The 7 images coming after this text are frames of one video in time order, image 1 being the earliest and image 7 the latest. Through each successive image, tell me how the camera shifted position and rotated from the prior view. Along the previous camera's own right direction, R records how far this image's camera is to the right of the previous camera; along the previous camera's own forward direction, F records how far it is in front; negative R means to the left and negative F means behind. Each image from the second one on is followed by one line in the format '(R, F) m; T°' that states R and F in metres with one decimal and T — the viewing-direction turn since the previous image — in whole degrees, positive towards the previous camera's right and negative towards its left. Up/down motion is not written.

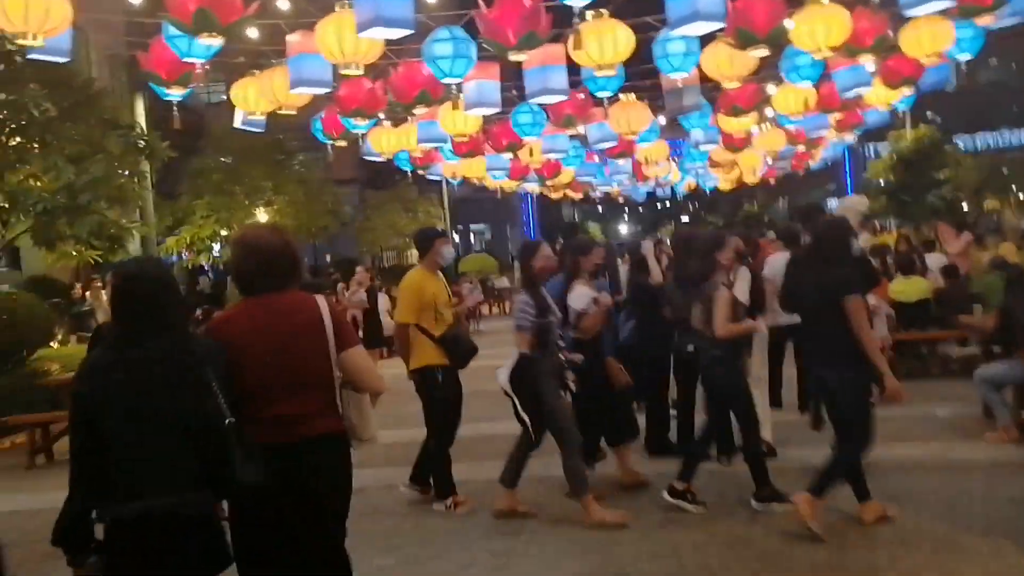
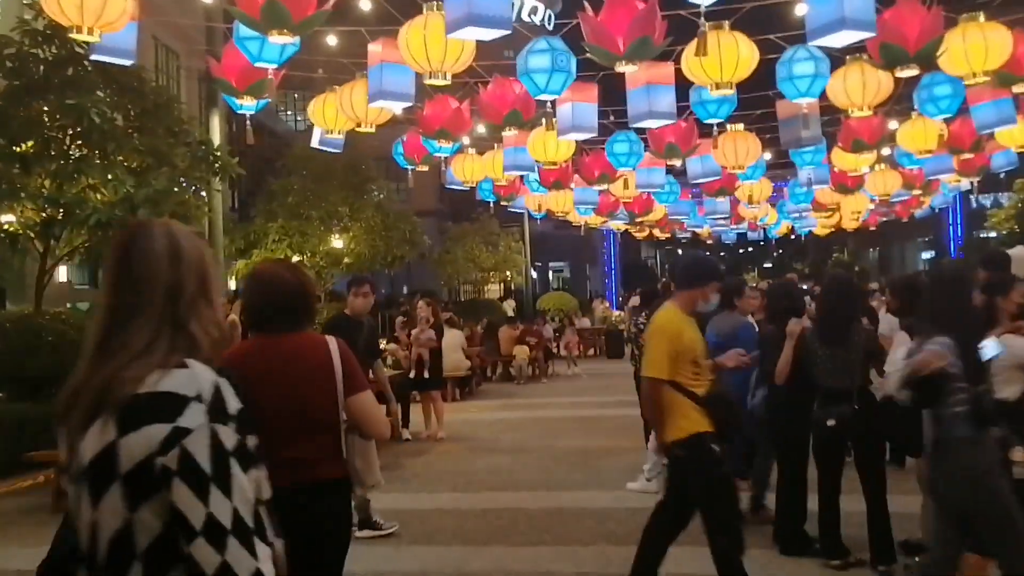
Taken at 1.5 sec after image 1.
(-0.2, +1.2) m; -5°
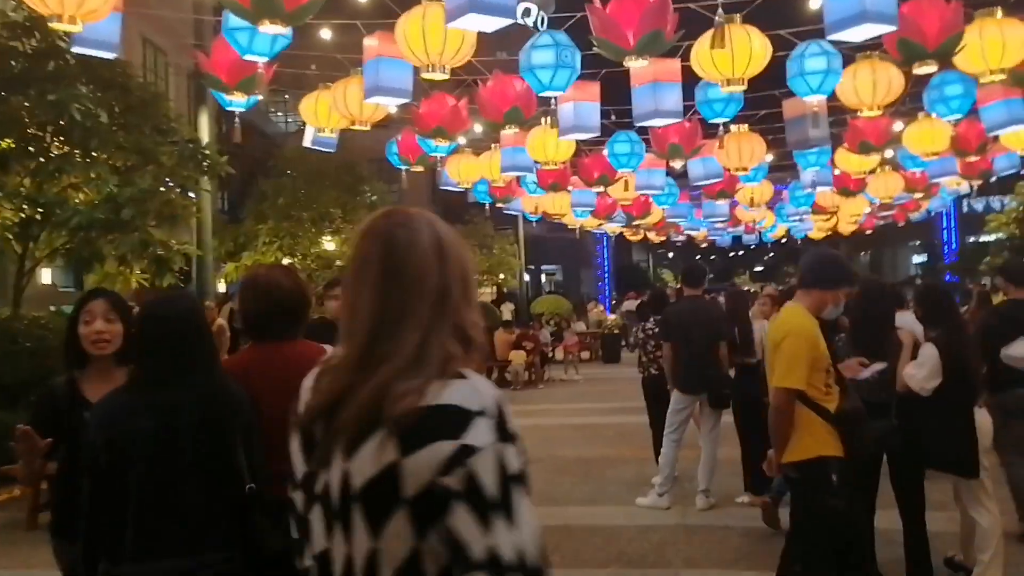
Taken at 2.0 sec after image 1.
(-0.1, +0.4) m; +1°
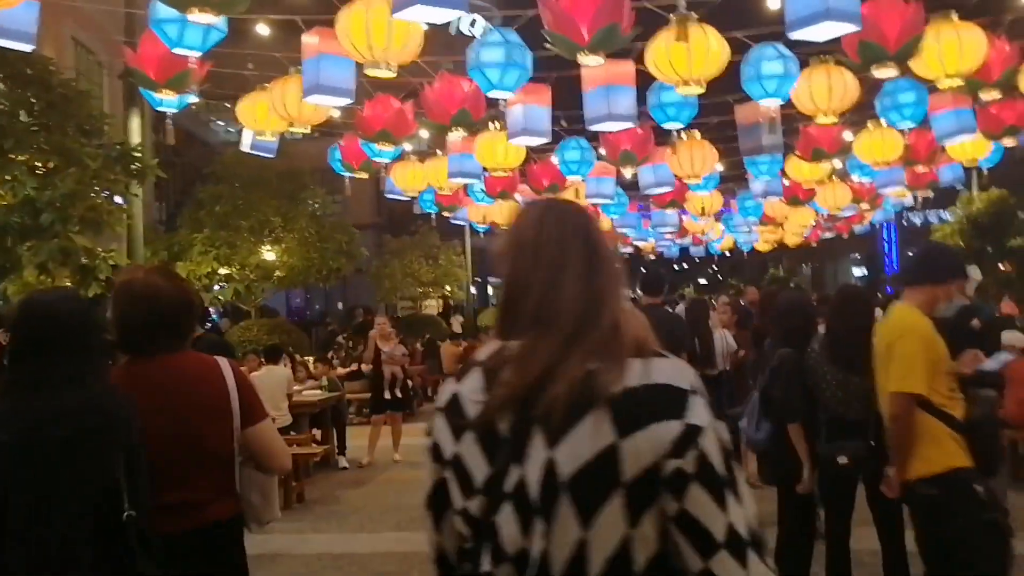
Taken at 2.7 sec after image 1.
(0.0, +0.4) m; +3°
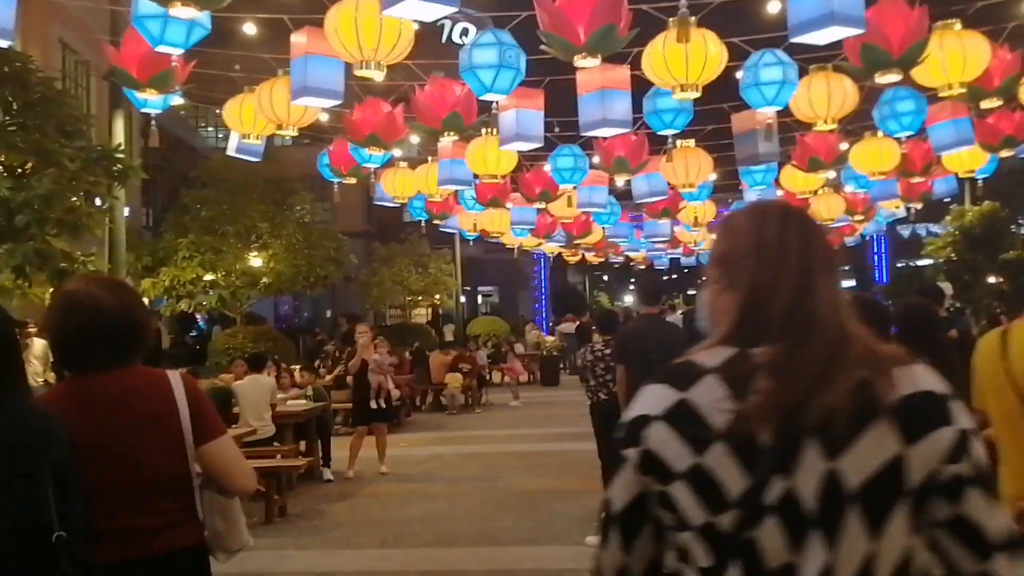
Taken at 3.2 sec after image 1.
(0.0, +0.2) m; +1°
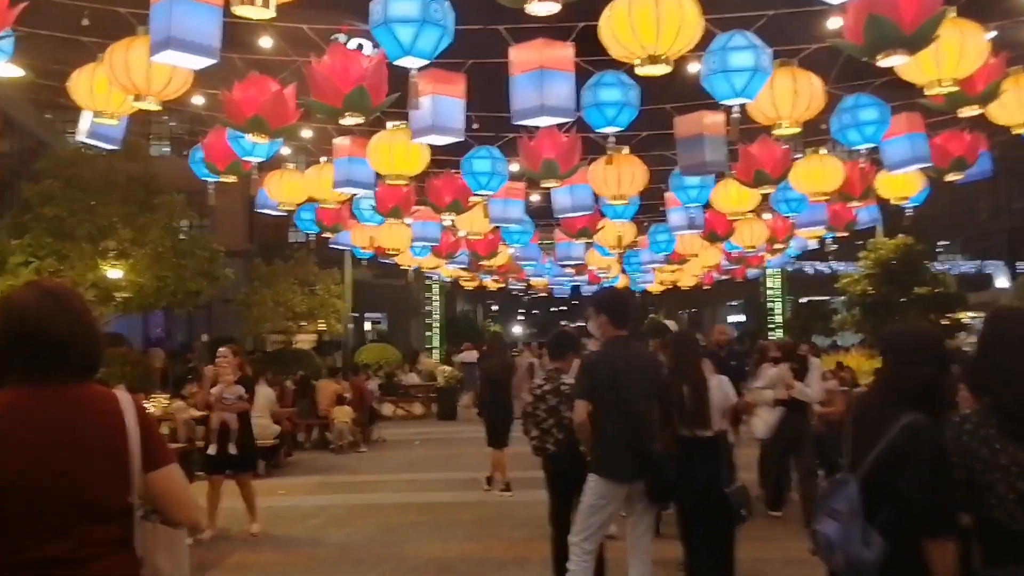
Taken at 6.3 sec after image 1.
(-0.2, +1.7) m; +7°
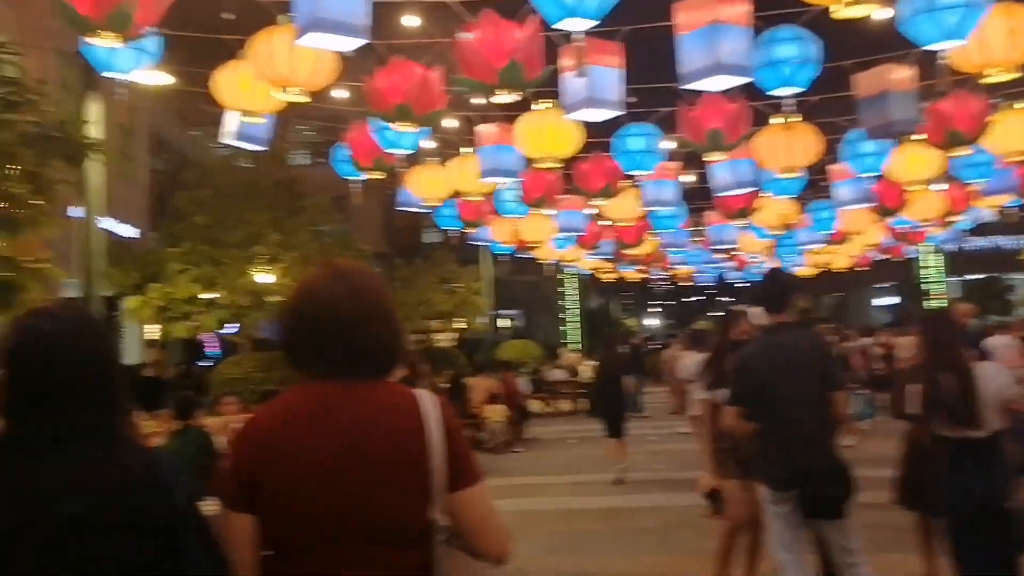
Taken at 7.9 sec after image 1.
(-0.4, +0.7) m; -8°
